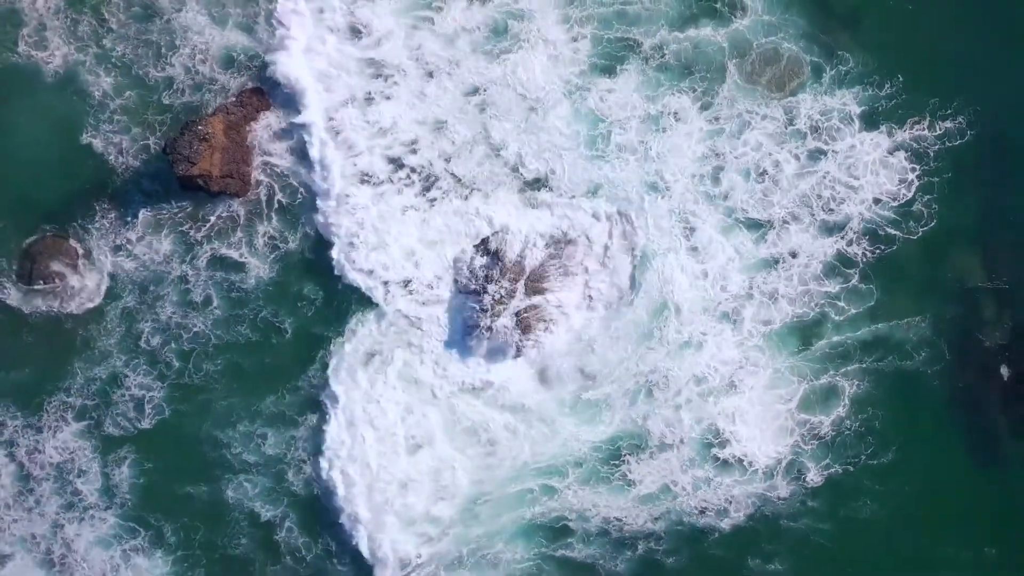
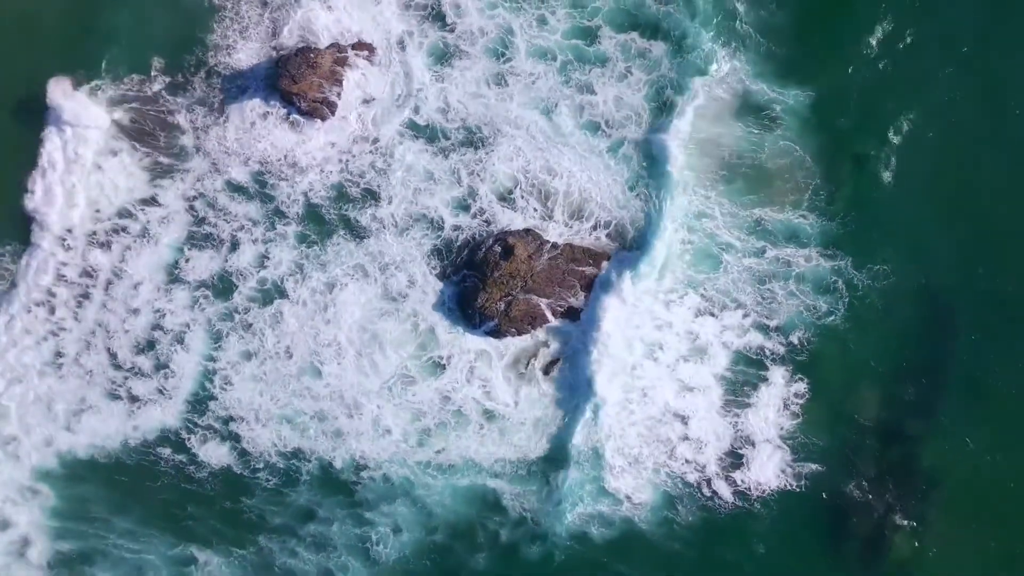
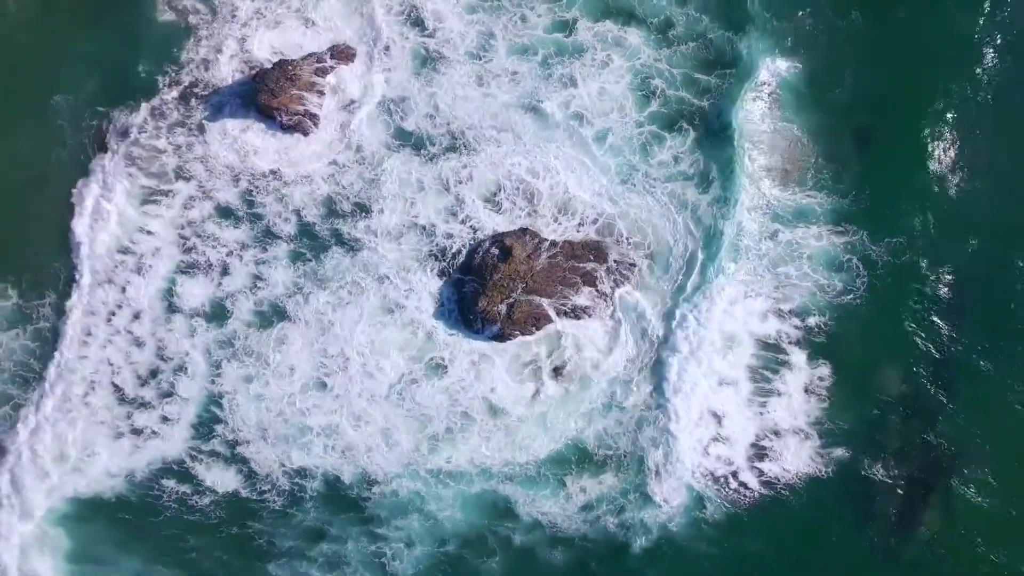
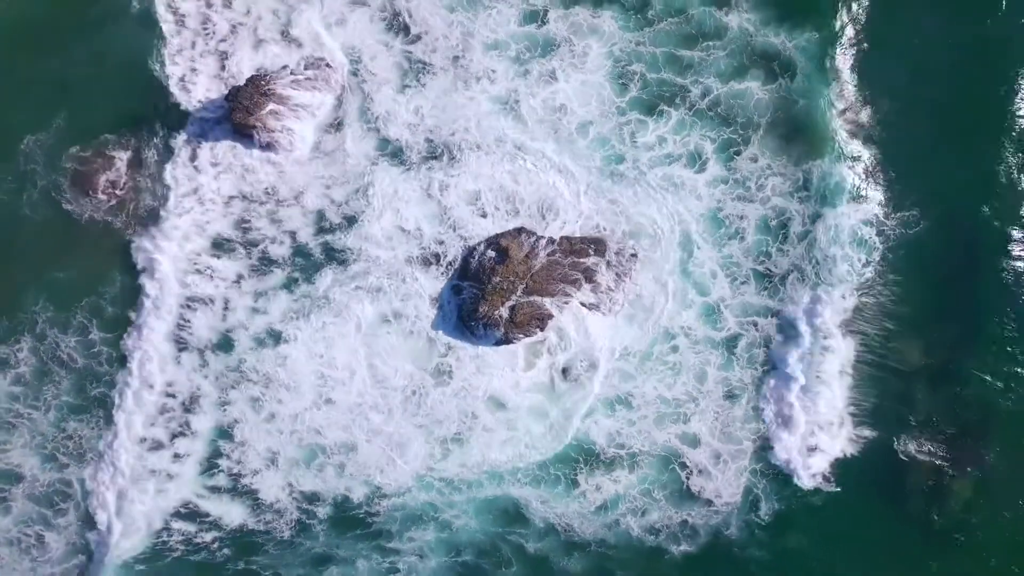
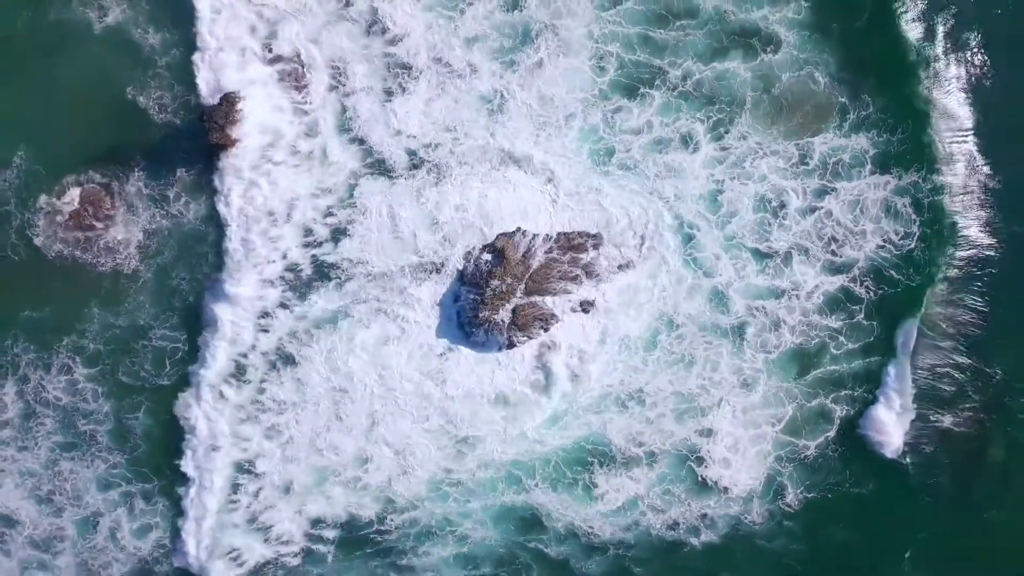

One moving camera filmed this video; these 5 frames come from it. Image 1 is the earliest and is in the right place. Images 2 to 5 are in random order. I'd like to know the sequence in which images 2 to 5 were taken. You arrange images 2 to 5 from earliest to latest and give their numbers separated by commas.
5, 4, 3, 2
